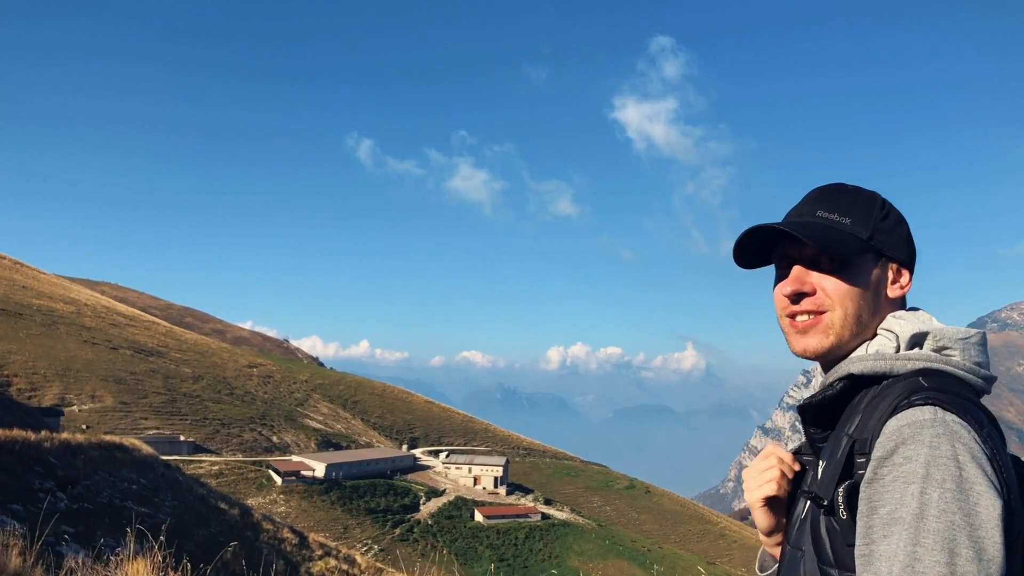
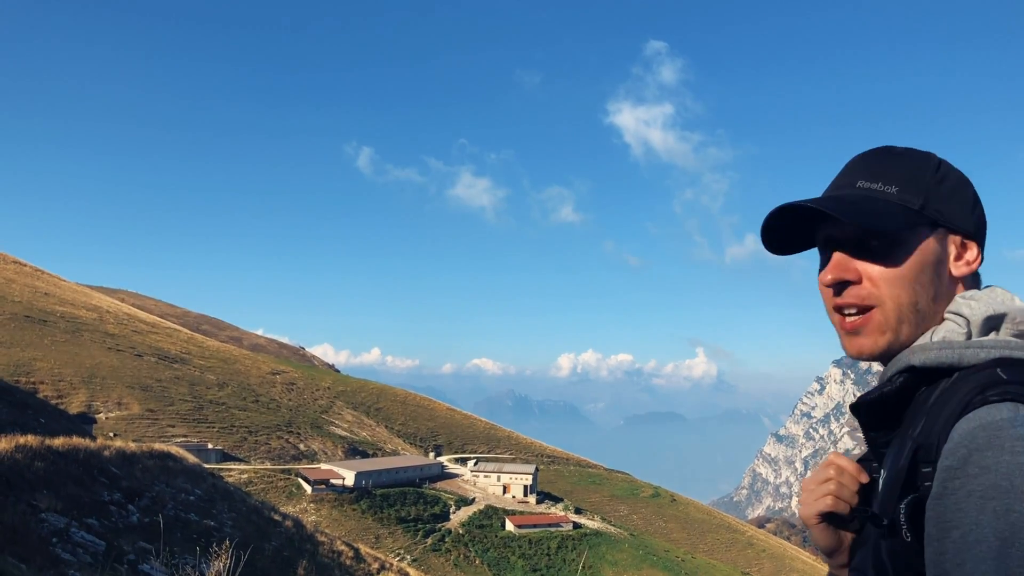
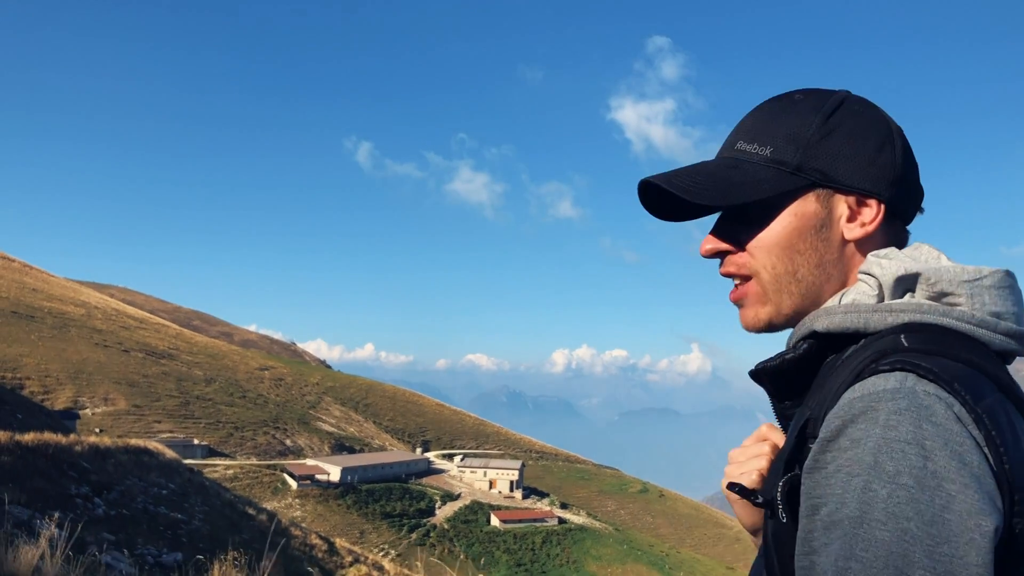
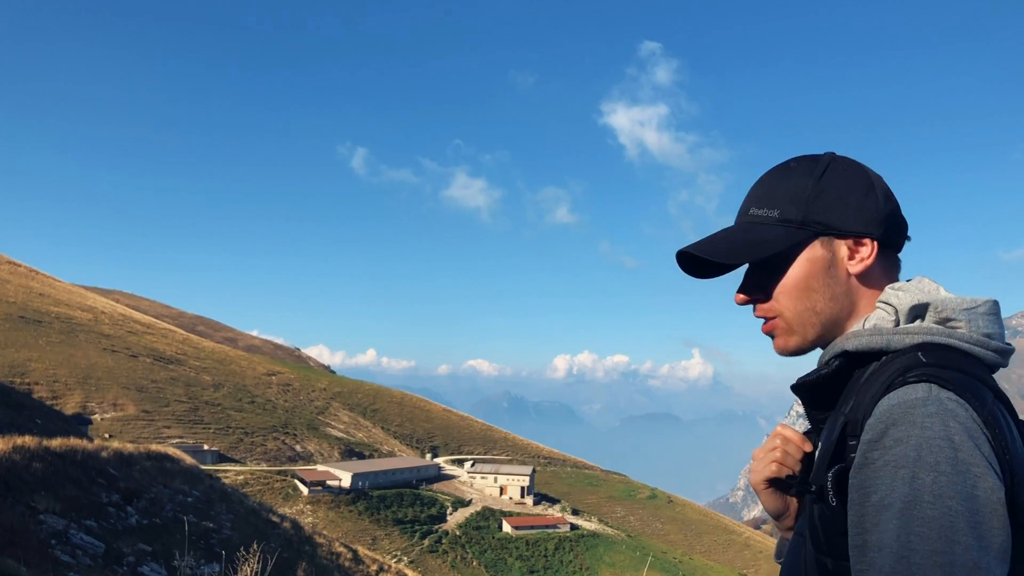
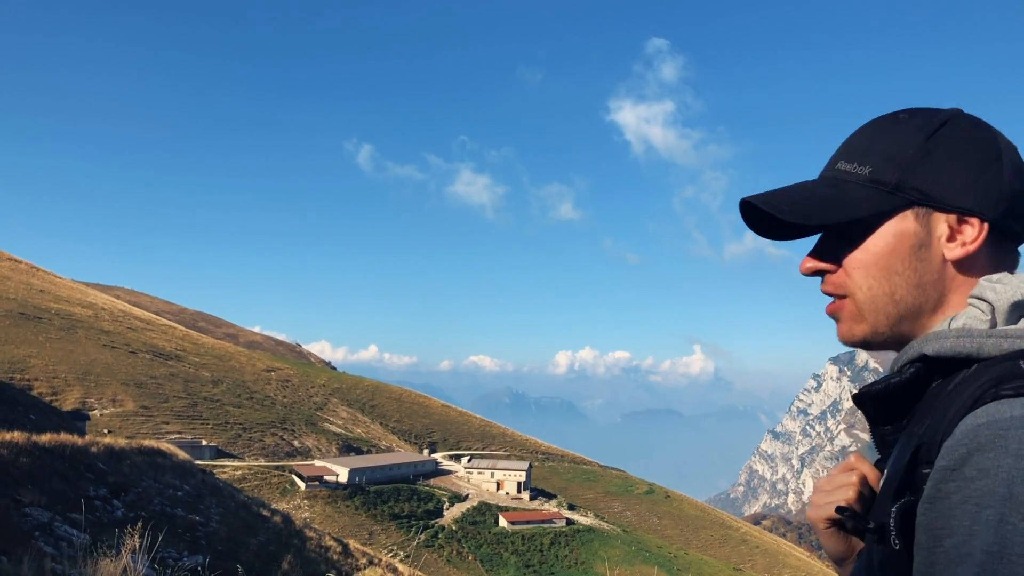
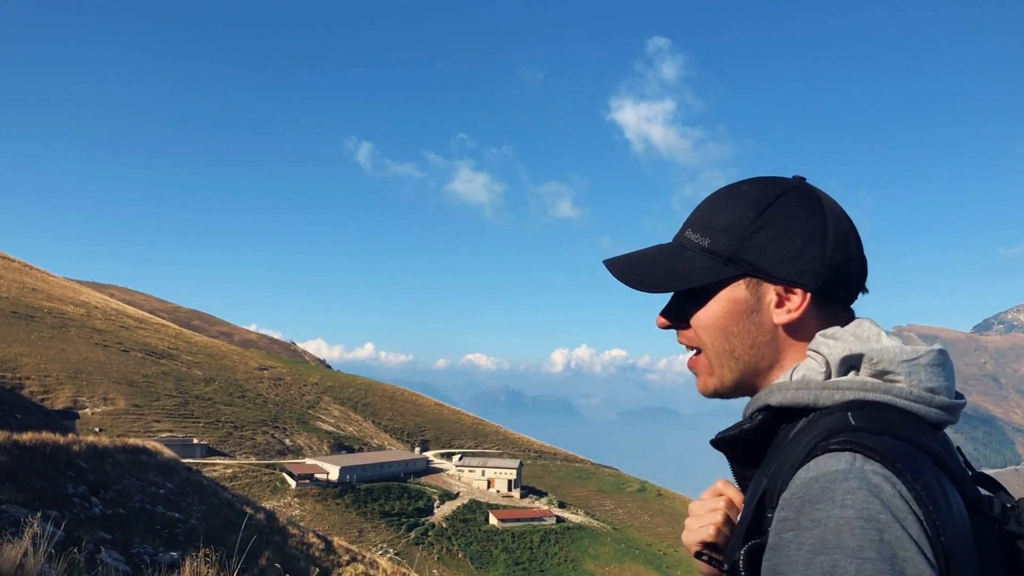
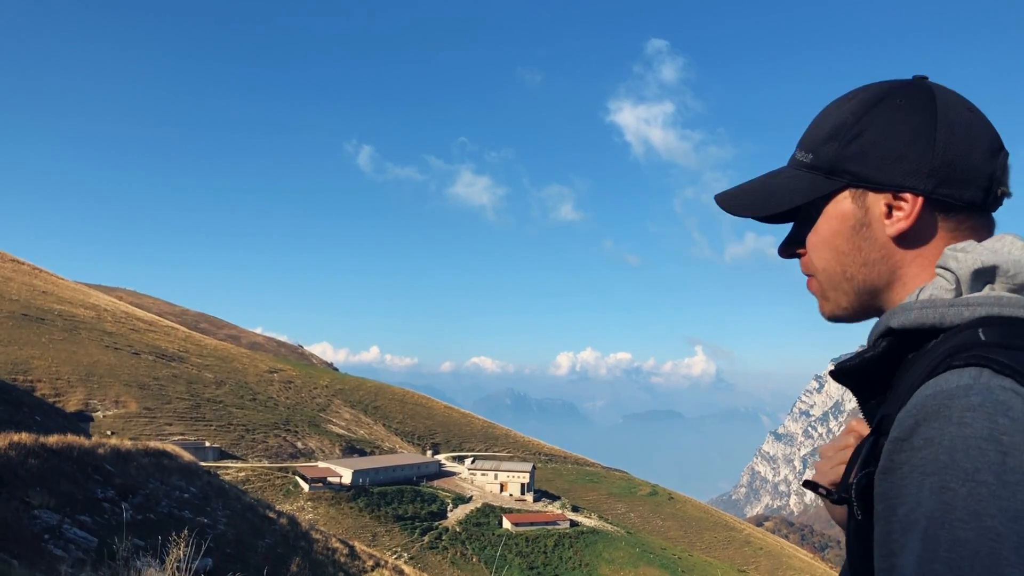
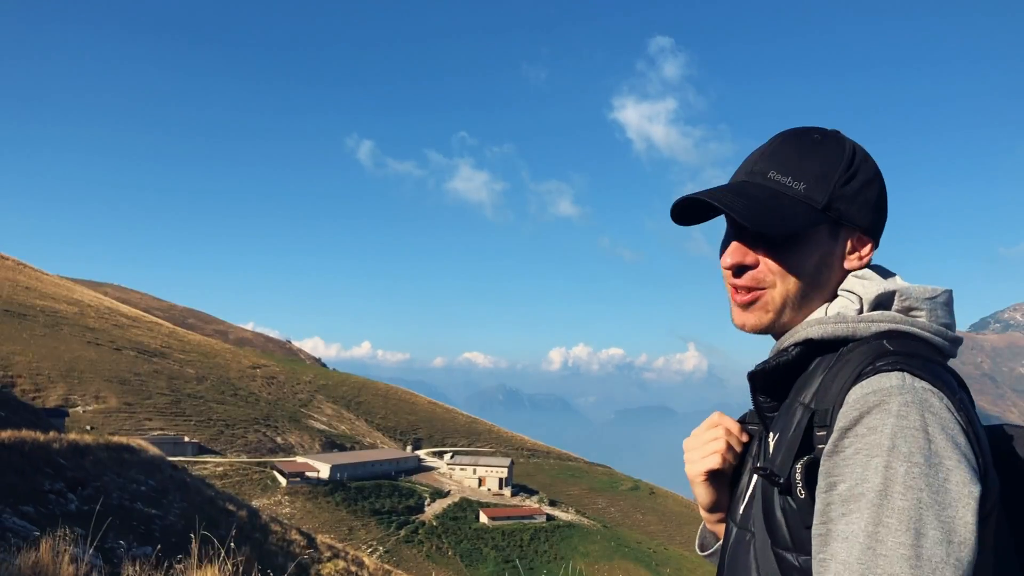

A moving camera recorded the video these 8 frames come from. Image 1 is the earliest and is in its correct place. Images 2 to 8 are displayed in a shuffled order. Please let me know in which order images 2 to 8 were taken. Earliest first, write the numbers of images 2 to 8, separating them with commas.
8, 6, 3, 5, 7, 2, 4
